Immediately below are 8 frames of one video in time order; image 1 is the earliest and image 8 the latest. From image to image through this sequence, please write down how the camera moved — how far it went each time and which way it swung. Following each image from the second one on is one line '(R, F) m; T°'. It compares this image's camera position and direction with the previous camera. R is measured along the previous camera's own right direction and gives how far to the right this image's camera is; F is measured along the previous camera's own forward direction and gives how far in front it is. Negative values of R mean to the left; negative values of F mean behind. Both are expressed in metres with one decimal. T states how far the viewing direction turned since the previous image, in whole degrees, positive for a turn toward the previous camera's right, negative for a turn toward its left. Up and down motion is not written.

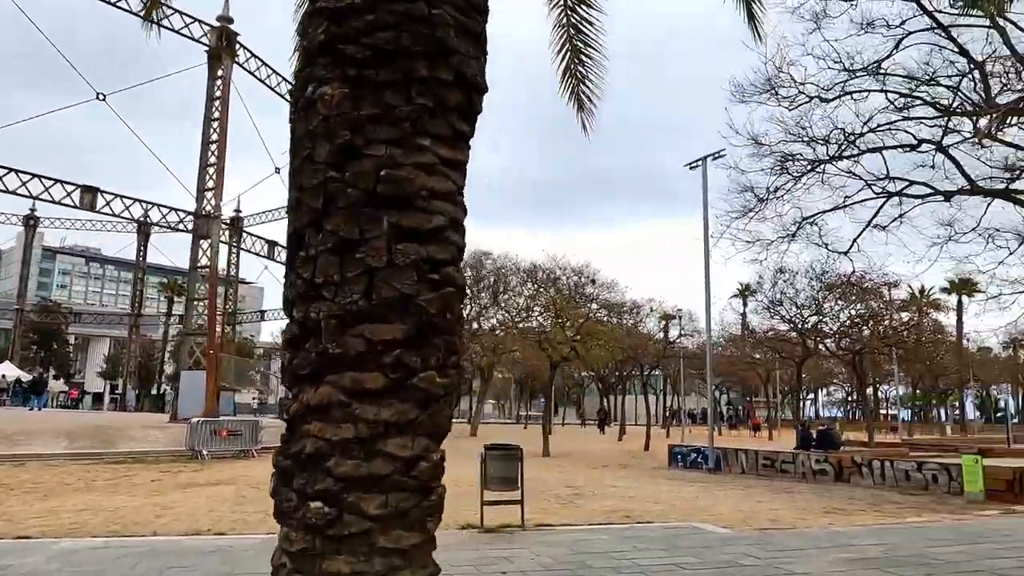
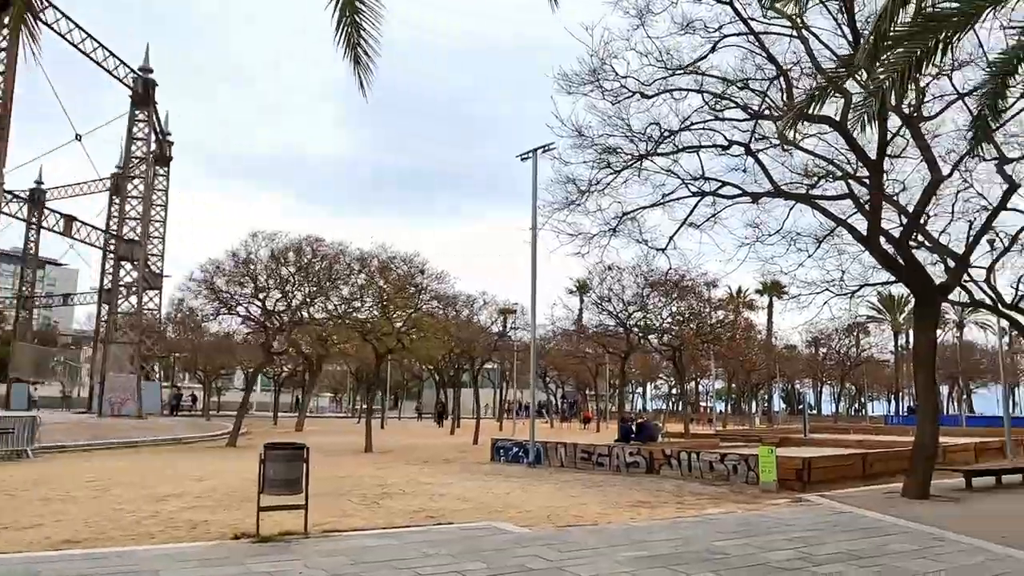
(+0.7, +0.7) m; +12°
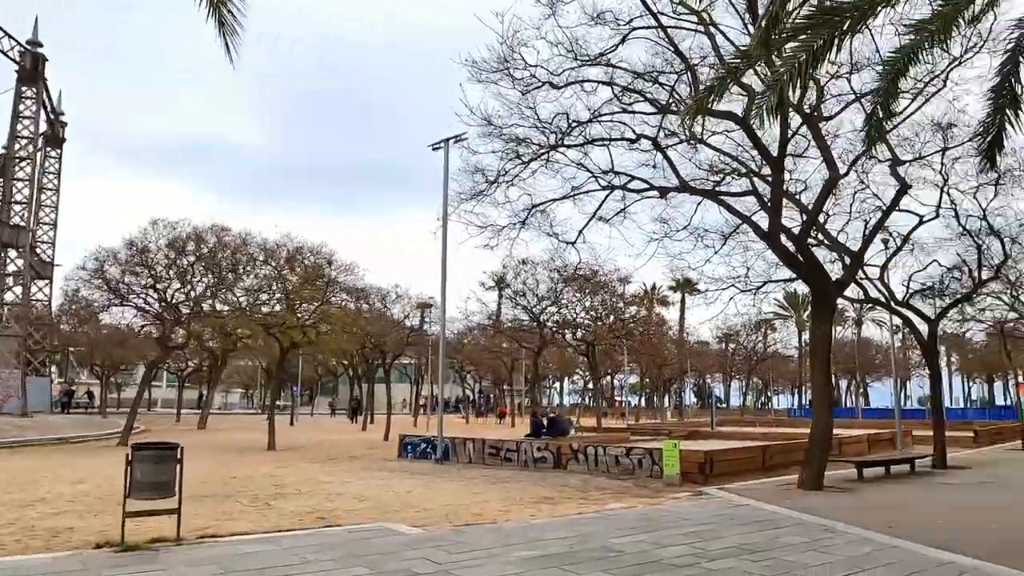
(+0.3, +0.4) m; +6°
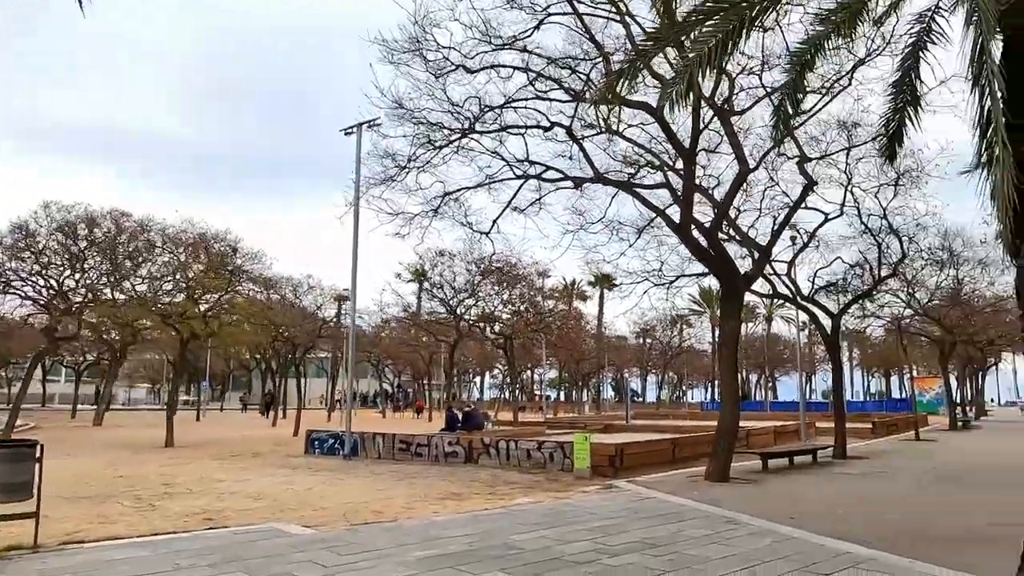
(+0.3, +0.4) m; +6°
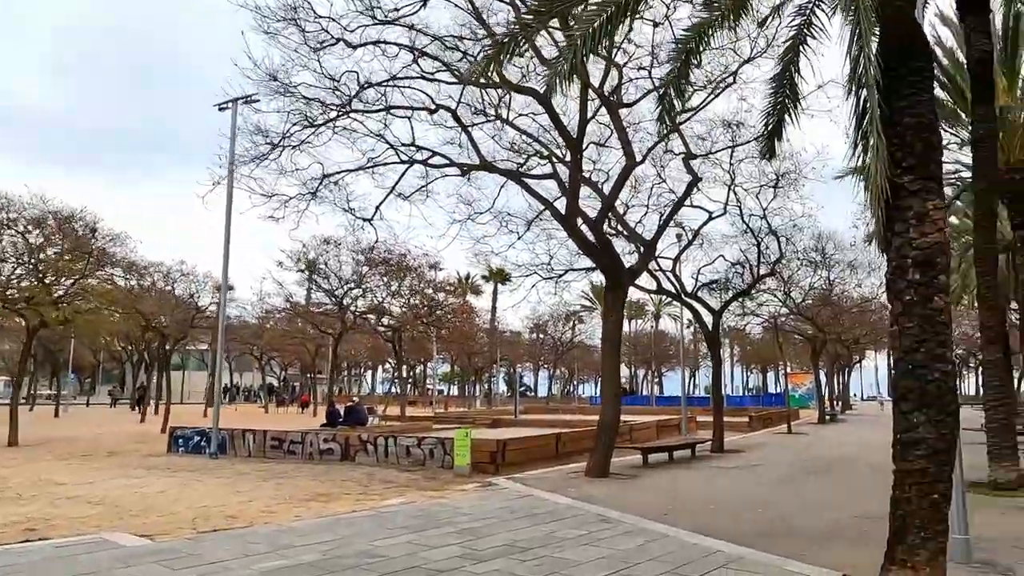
(+0.3, +0.6) m; +8°
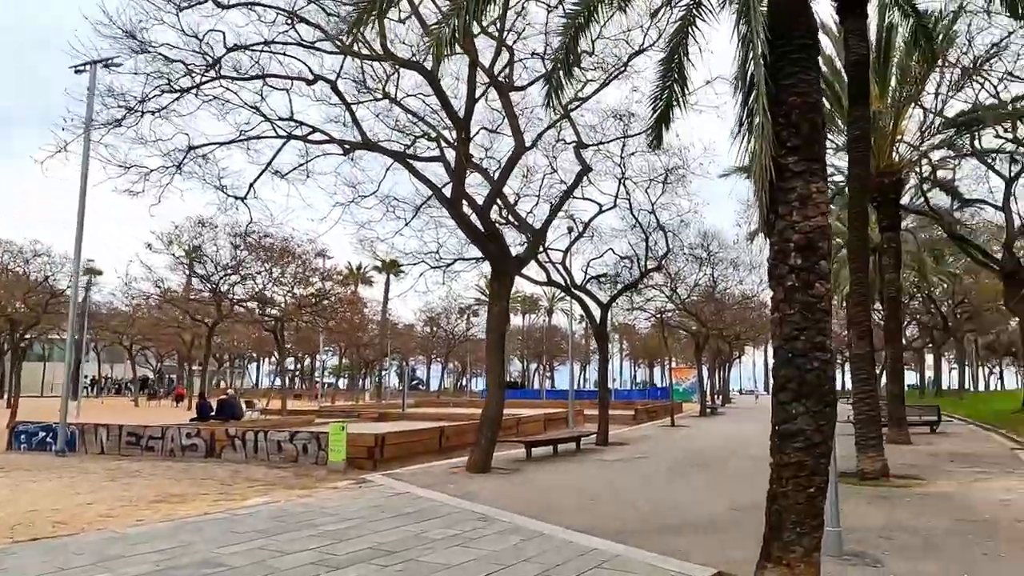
(+0.3, +0.6) m; +8°
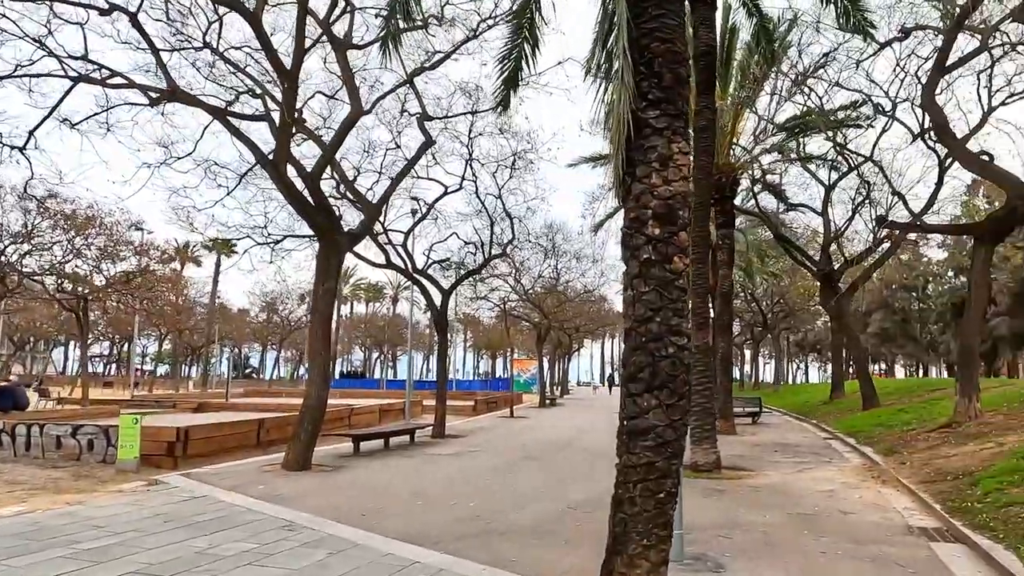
(+0.3, +1.1) m; +12°
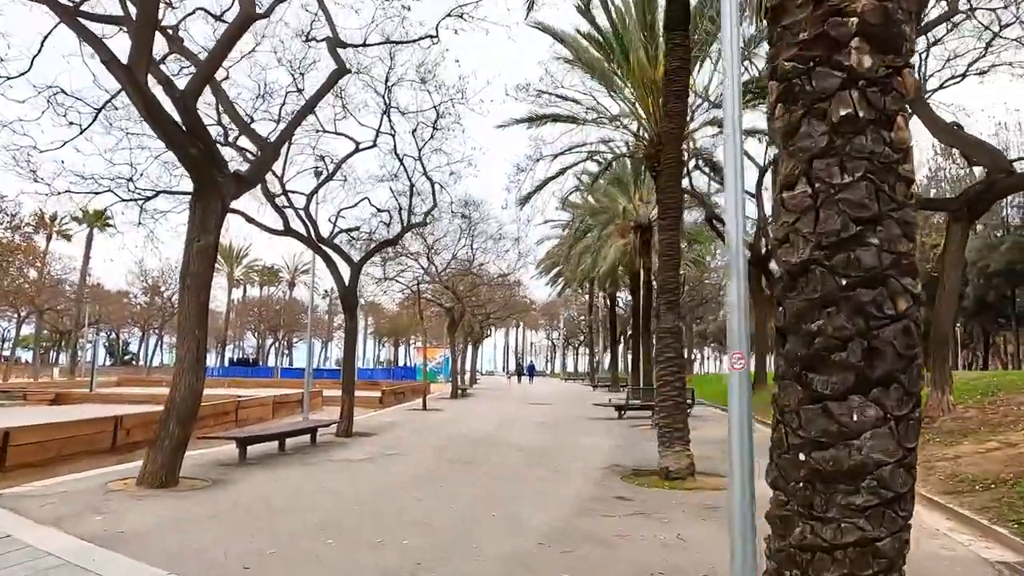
(-0.5, +2.8) m; +7°
